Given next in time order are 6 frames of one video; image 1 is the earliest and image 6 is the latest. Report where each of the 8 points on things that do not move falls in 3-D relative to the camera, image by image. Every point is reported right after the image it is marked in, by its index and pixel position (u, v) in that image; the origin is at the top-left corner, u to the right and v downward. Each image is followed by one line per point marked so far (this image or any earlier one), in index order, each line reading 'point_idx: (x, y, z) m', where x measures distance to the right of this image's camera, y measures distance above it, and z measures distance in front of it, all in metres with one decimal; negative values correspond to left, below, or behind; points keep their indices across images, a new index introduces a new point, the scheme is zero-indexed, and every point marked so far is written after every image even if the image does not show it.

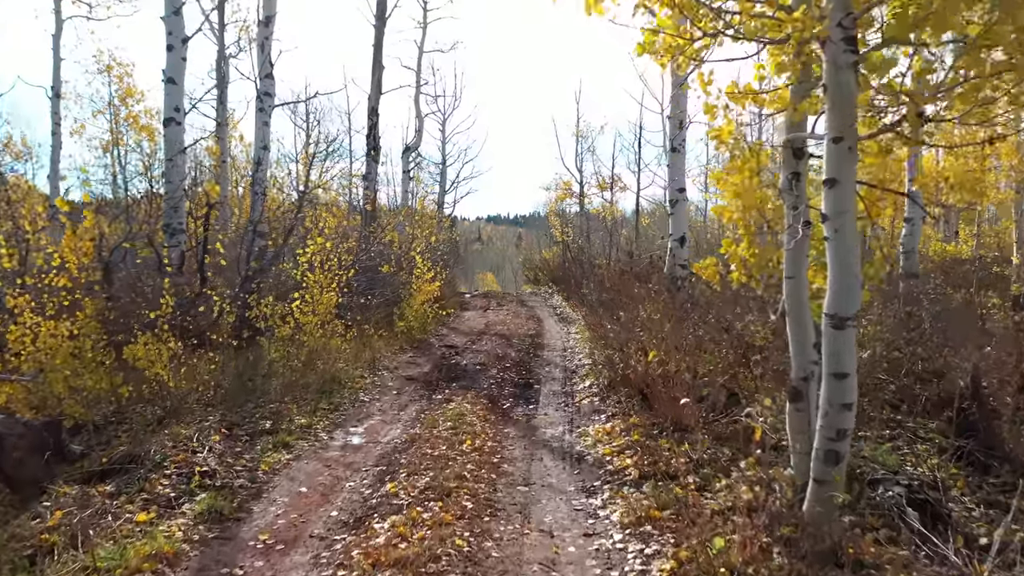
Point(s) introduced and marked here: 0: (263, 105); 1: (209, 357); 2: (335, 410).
0: (-2.8, +2.0, +10.9) m
1: (-2.3, -0.5, +7.6) m
2: (-1.2, -0.8, +6.7) m
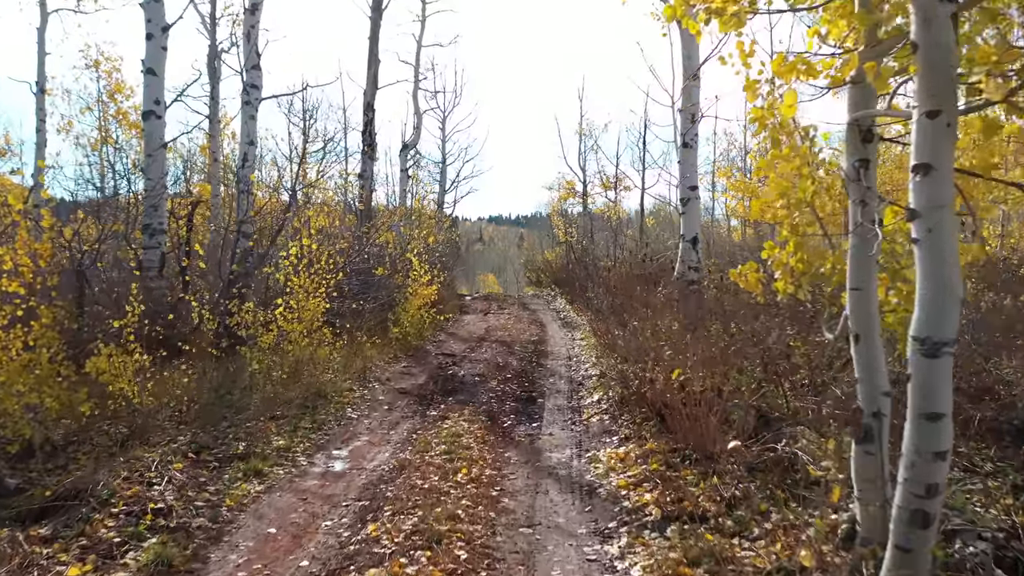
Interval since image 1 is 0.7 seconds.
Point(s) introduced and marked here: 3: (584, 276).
0: (-2.7, +2.0, +10.3) m
1: (-2.3, -0.6, +7.0) m
2: (-1.2, -0.9, +6.1) m
3: (+1.1, +0.2, +15.1) m
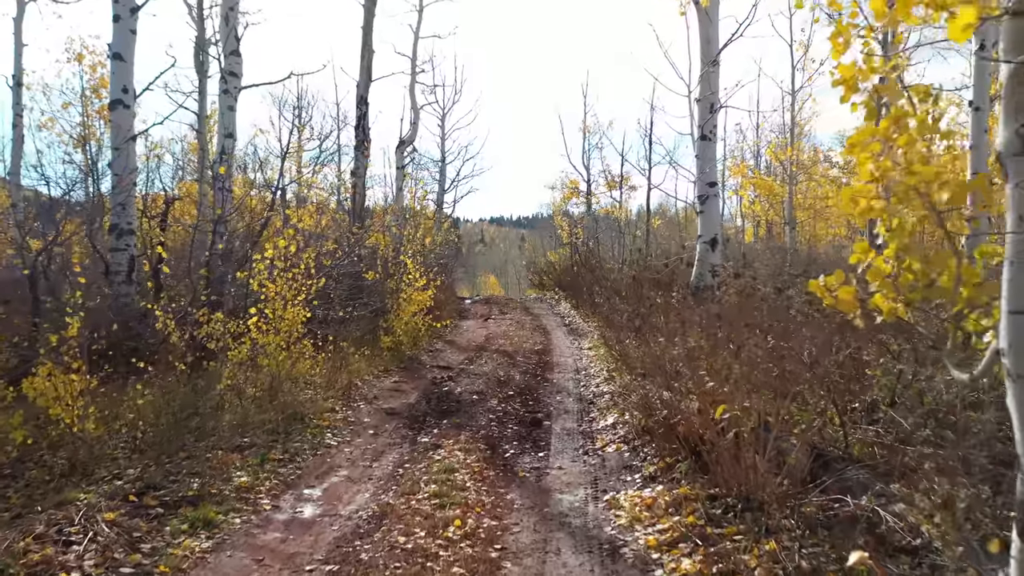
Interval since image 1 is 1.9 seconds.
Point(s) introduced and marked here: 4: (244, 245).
0: (-2.7, +1.9, +9.4) m
1: (-2.3, -0.6, +6.1) m
2: (-1.2, -0.9, +5.2) m
3: (+1.2, +0.1, +14.2) m
4: (-2.4, +0.4, +8.8) m
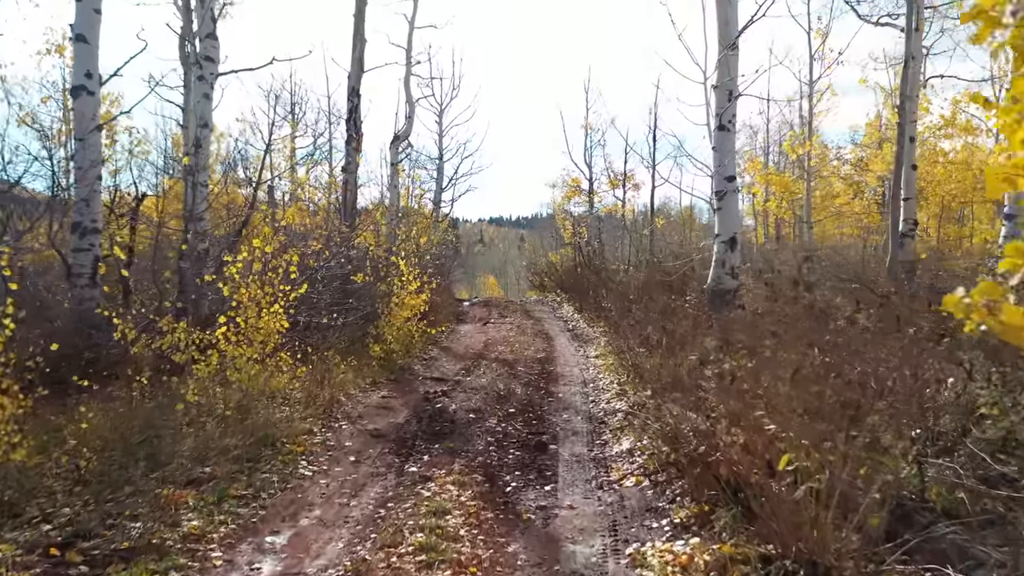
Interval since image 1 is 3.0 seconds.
0: (-2.7, +1.9, +8.7) m
1: (-2.3, -0.7, +5.4) m
2: (-1.2, -1.0, +4.5) m
3: (+1.2, +0.1, +13.5) m
4: (-2.4, +0.4, +8.0) m
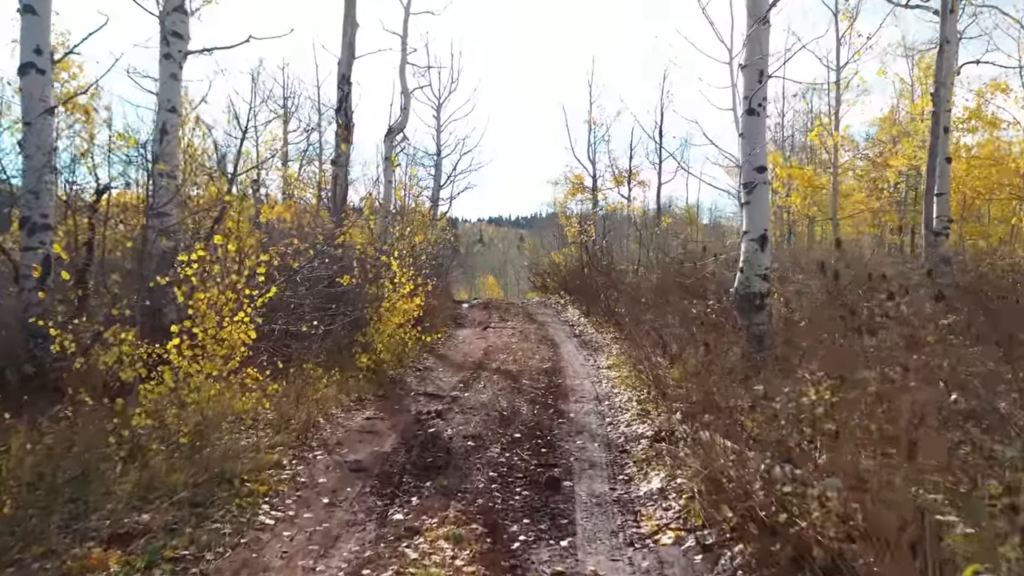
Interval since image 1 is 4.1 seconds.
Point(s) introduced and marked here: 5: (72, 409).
0: (-2.7, +1.9, +7.8) m
1: (-2.3, -0.7, +4.5) m
2: (-1.1, -1.0, +3.6) m
3: (+1.2, +0.1, +12.6) m
4: (-2.3, +0.3, +7.1) m
5: (-2.3, -0.6, +5.1) m
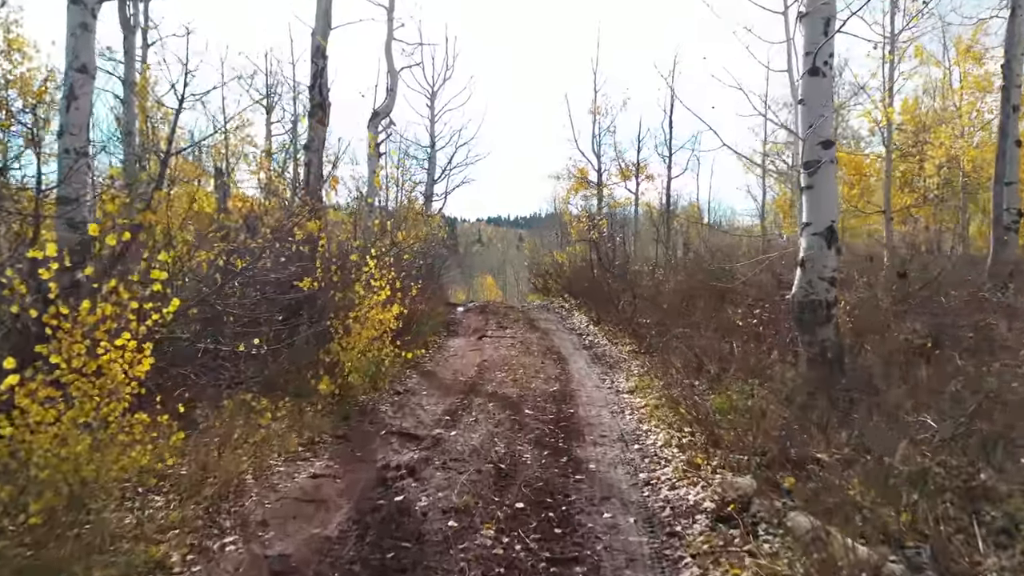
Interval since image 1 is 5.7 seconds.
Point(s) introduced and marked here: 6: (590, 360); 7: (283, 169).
0: (-2.7, +1.8, +6.1) m
1: (-2.3, -0.7, +2.8) m
2: (-1.1, -1.0, +2.0) m
3: (+1.2, 0.0, +10.9) m
4: (-2.4, +0.3, +5.5) m
5: (-2.3, -0.7, +3.5) m
6: (+0.7, -0.7, +8.9) m
7: (-2.4, +1.2, +10.1) m
